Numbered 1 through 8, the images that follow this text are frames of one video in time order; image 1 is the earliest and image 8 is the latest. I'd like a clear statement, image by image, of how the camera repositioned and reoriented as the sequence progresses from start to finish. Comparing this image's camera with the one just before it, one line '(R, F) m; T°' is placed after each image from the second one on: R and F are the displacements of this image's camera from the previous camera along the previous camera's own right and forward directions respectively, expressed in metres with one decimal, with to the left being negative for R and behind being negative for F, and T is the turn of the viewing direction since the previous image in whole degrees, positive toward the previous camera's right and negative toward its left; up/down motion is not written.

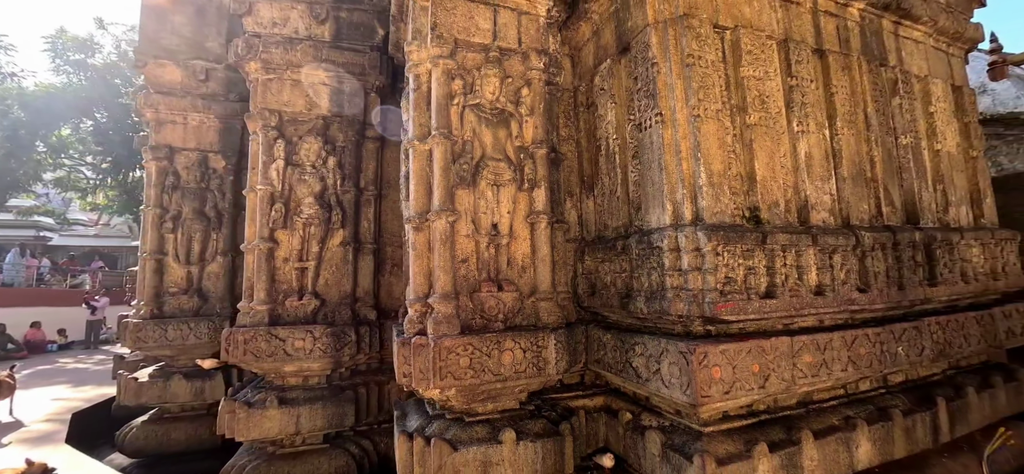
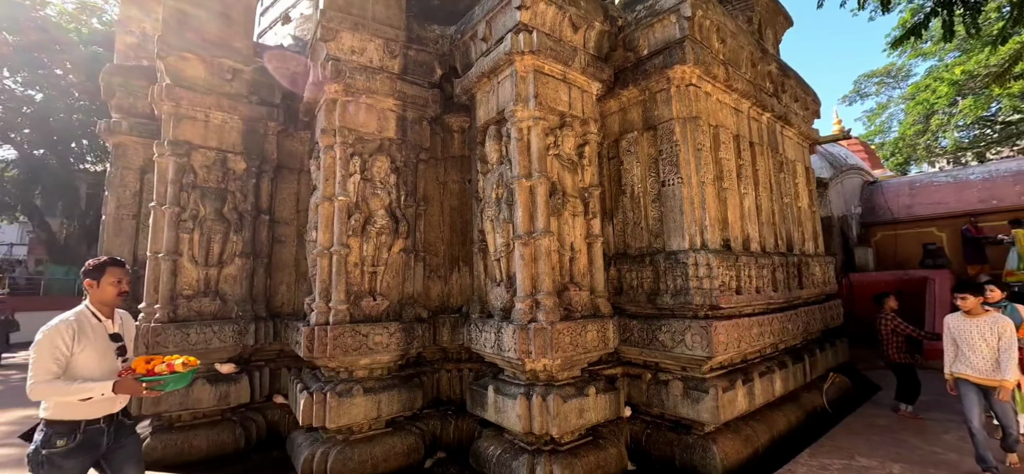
(-1.7, -0.7) m; +18°
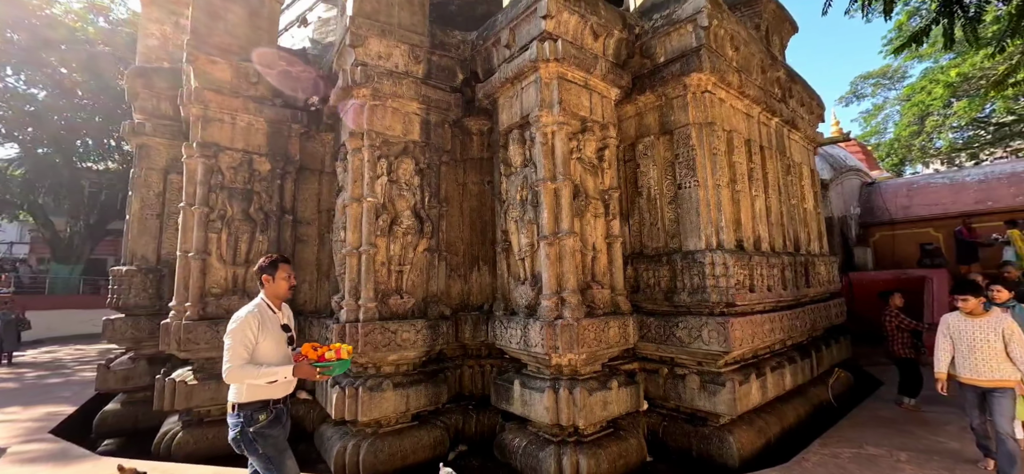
(-0.3, -0.1) m; +1°
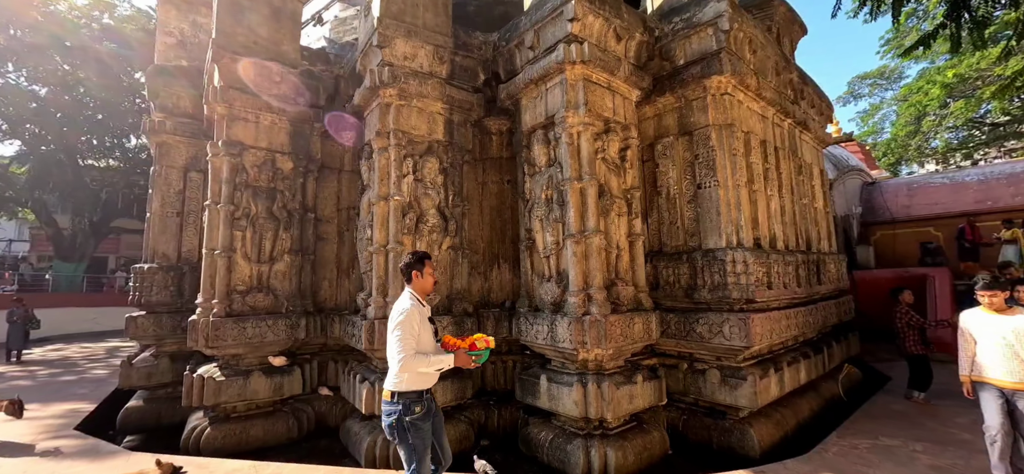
(-0.3, -0.1) m; +1°
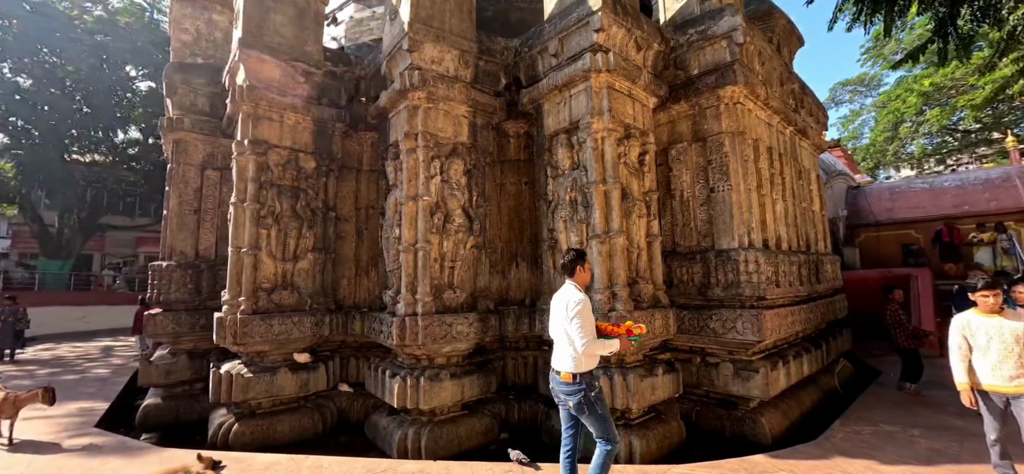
(-0.4, -0.2) m; +2°
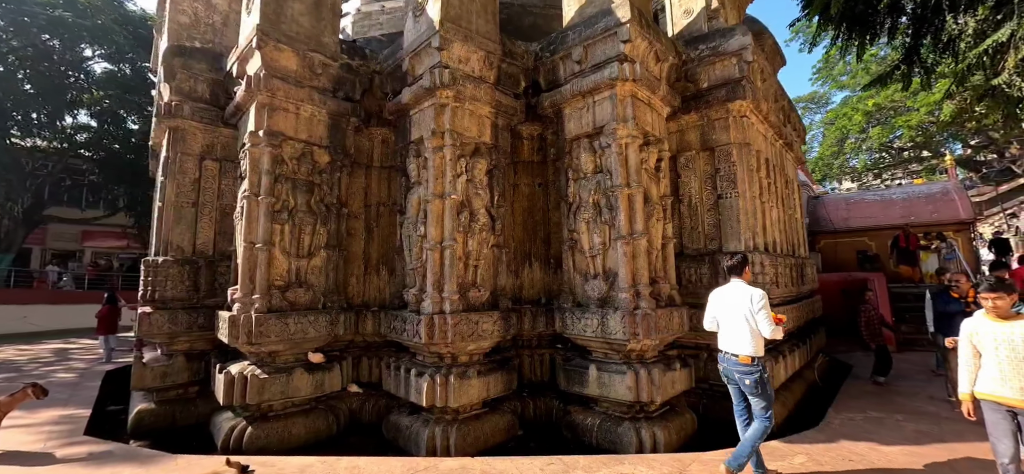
(-0.7, -0.1) m; +6°
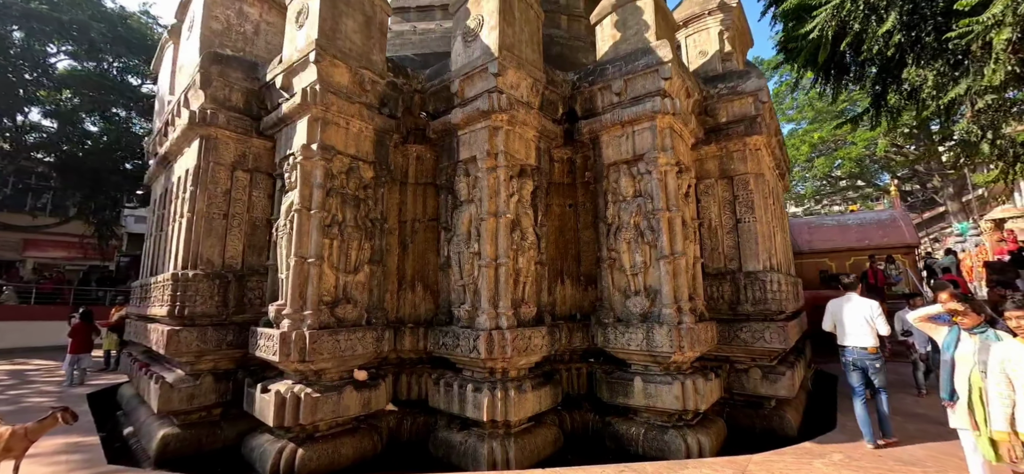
(-1.0, -0.1) m; +6°
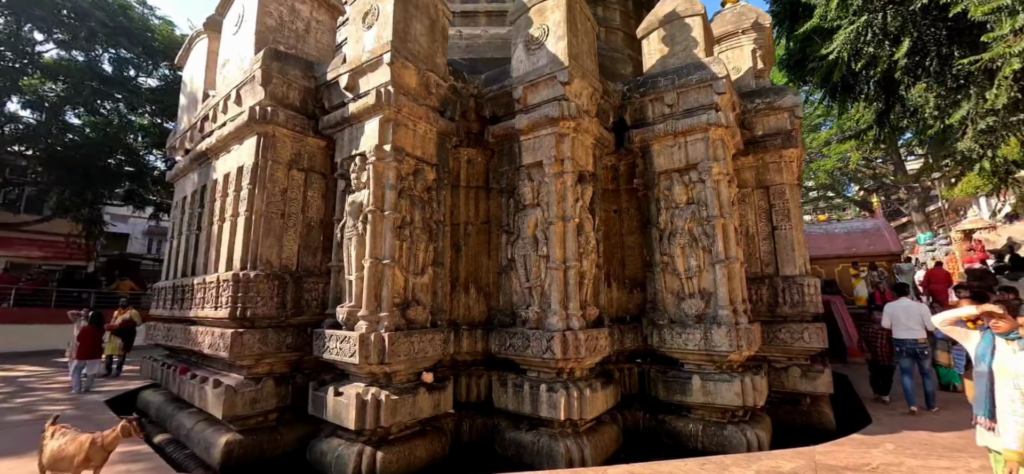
(-1.0, -0.1) m; +4°
